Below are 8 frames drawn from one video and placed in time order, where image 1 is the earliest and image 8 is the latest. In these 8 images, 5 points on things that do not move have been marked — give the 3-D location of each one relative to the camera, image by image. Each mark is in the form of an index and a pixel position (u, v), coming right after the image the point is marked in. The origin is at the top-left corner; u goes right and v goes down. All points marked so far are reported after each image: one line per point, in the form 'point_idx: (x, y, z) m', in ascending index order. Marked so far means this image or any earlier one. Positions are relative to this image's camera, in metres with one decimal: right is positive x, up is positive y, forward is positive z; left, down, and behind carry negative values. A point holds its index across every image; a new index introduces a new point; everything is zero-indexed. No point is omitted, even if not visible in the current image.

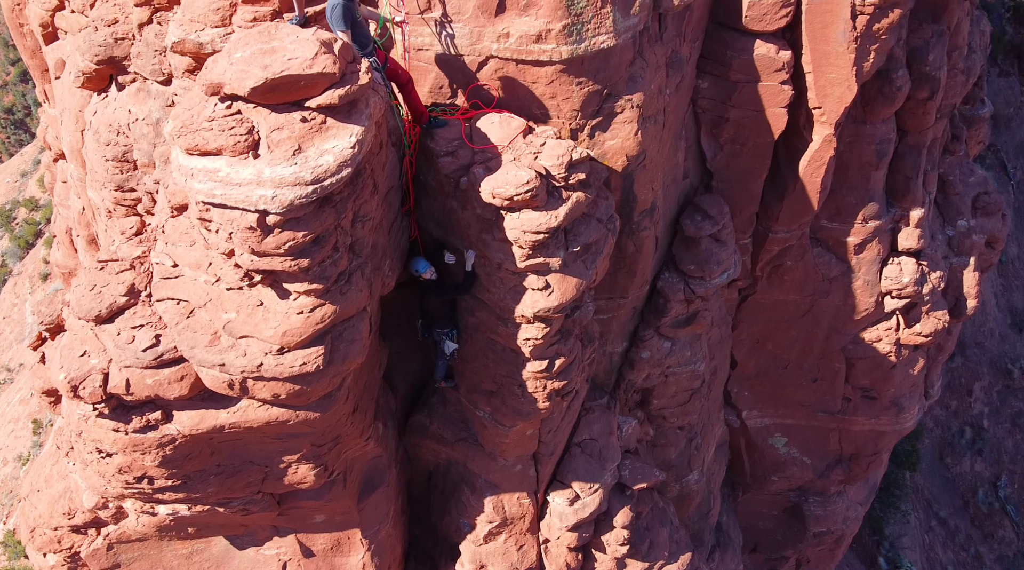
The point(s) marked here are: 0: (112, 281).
0: (-3.2, +0.1, +8.1) m
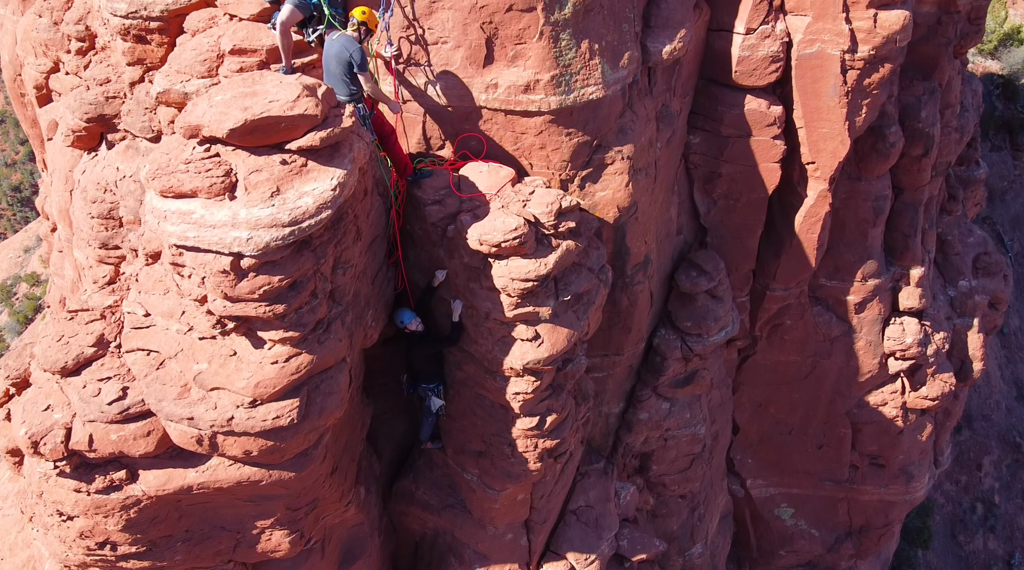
0: (-3.3, -0.3, +7.7) m
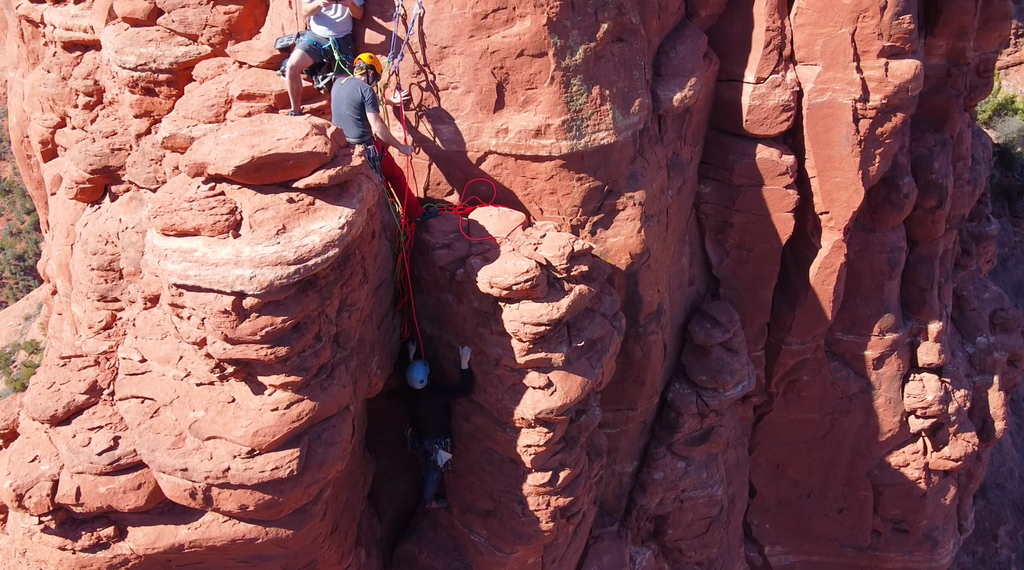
0: (-3.2, -0.7, +7.4) m
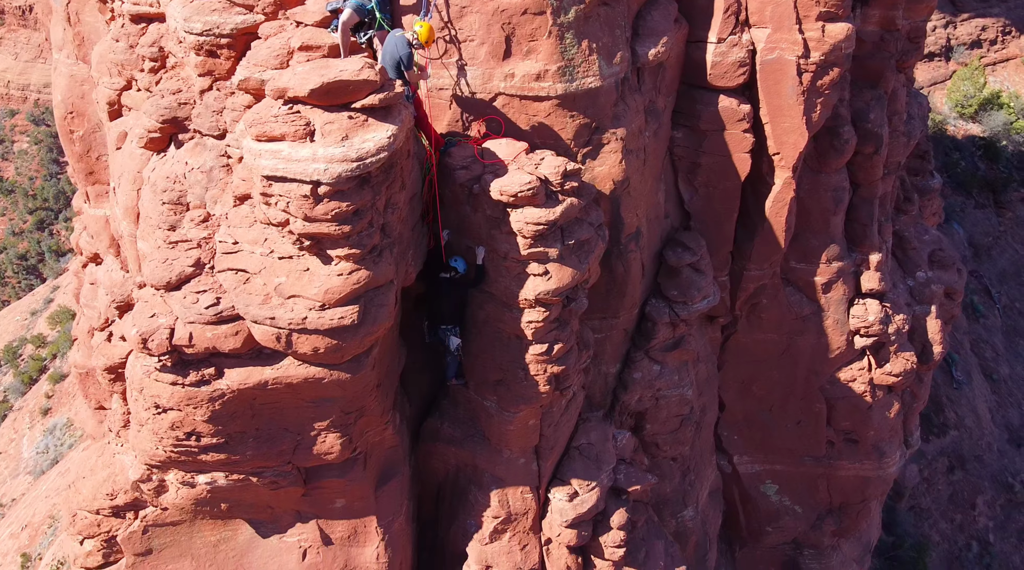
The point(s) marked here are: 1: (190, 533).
0: (-3.1, +0.3, +9.6) m
1: (-3.6, -2.8, +11.2) m
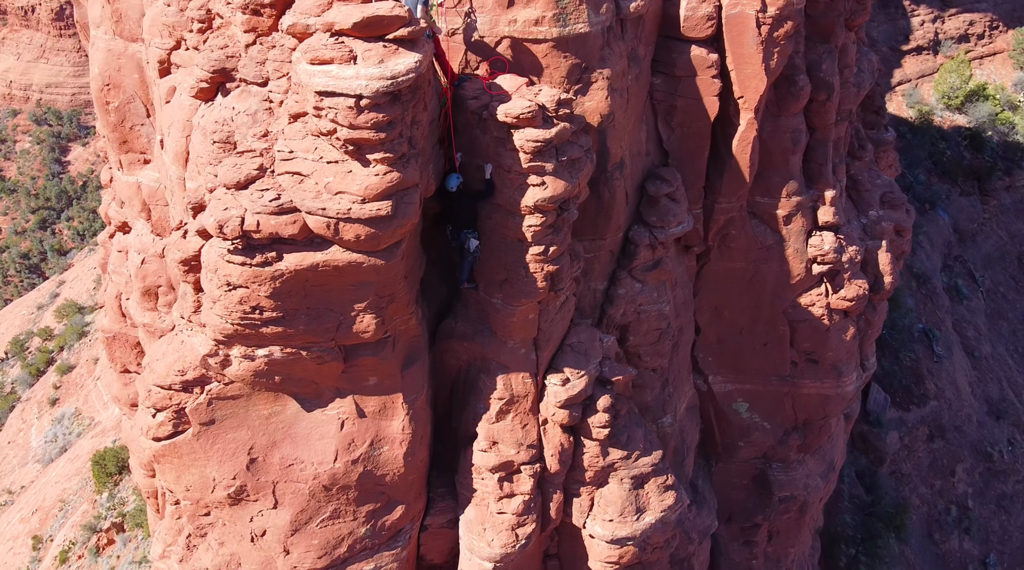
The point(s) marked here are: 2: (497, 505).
0: (-3.1, +1.4, +11.8) m
1: (-3.6, -1.6, +13.3) m
2: (-0.2, -3.2, +14.5) m
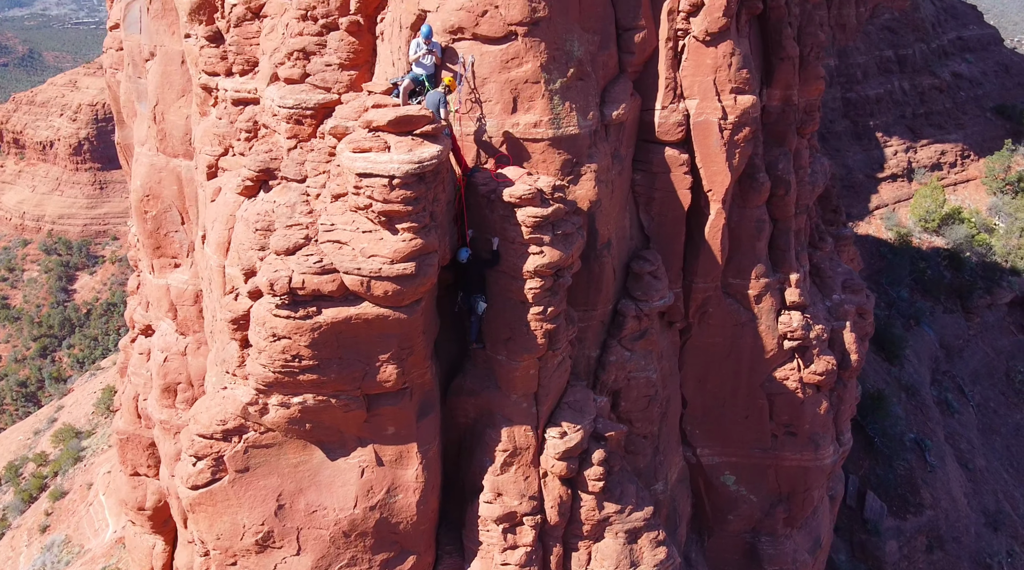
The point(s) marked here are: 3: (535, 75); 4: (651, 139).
0: (-3.0, +0.7, +13.9) m
1: (-3.5, -2.5, +15.0) m
2: (-0.2, -4.3, +16.0) m
3: (+0.3, +3.2, +15.4) m
4: (+2.5, +2.6, +17.6) m
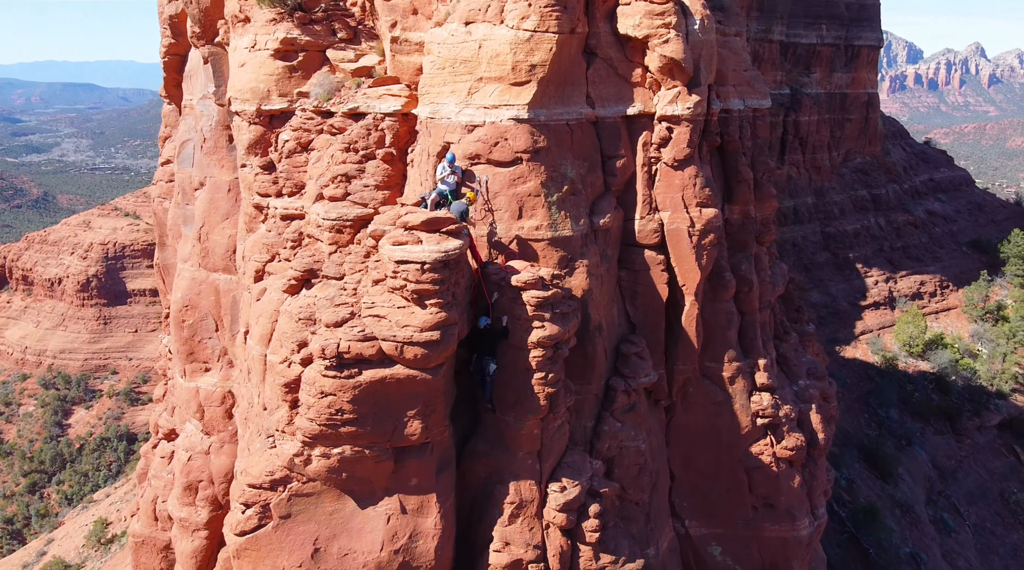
0: (-2.9, -0.4, +16.6) m
1: (-3.4, -3.7, +17.3) m
2: (0.0, -5.6, +18.0) m
3: (+0.5, +1.9, +18.5) m
4: (+2.7, +0.9, +20.6) m
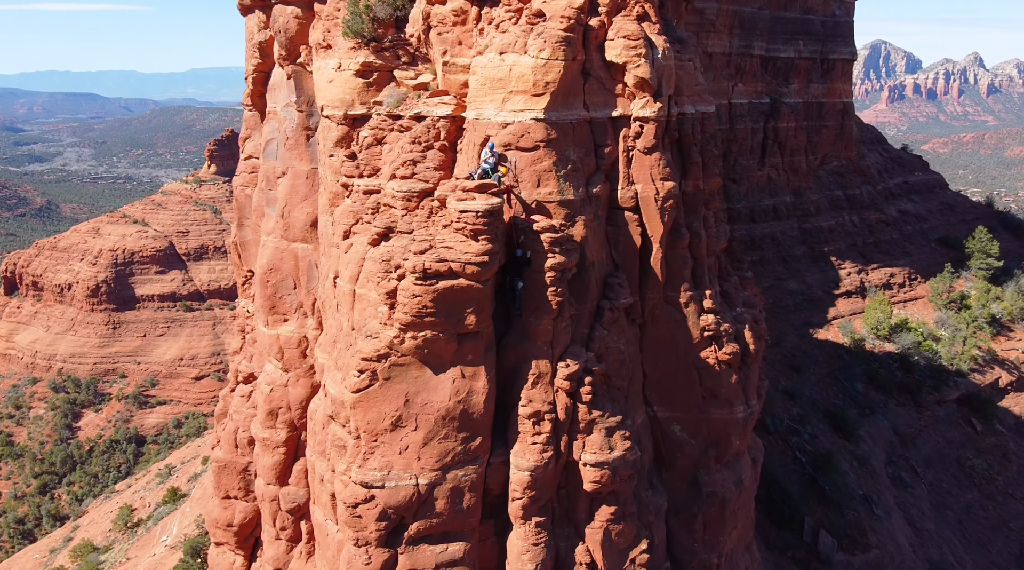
0: (-2.3, +1.1, +25.6) m
1: (-2.8, -2.3, +26.2) m
2: (+0.5, -4.1, +26.9) m
3: (+1.0, +3.4, +27.5) m
4: (+3.2, +2.4, +29.5) m
